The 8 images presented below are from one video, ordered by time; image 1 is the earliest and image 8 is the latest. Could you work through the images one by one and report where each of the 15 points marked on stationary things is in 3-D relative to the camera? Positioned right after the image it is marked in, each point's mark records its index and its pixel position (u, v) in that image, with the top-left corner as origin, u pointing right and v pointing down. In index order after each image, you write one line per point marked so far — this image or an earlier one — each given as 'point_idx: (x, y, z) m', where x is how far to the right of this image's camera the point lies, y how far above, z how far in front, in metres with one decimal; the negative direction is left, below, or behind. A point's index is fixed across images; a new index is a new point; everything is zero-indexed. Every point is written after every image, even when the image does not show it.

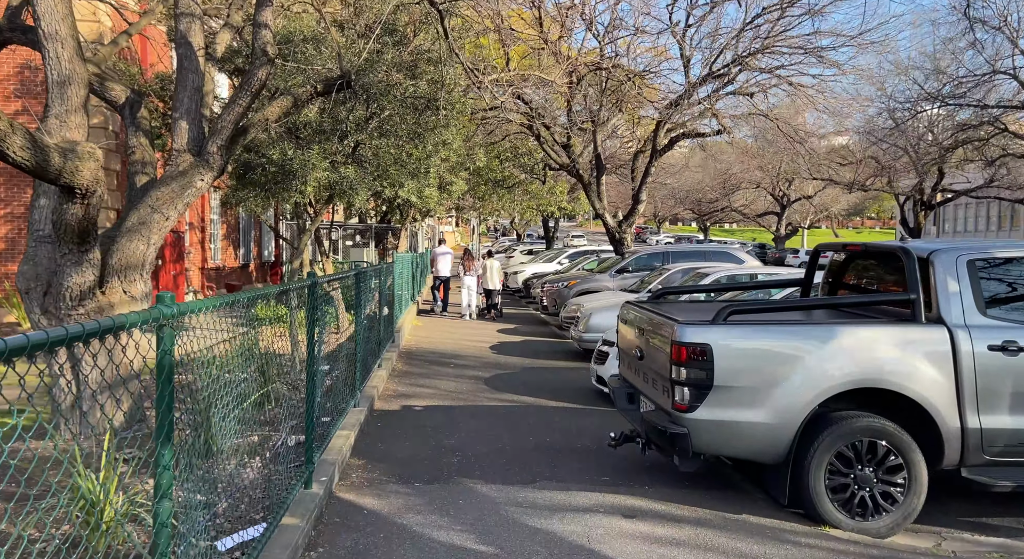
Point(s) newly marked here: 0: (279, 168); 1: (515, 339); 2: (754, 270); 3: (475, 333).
0: (-3.0, +1.4, +10.7) m
1: (+0.1, -1.1, +14.9) m
2: (+3.5, +0.1, +12.2) m
3: (-0.7, -1.0, +16.2) m
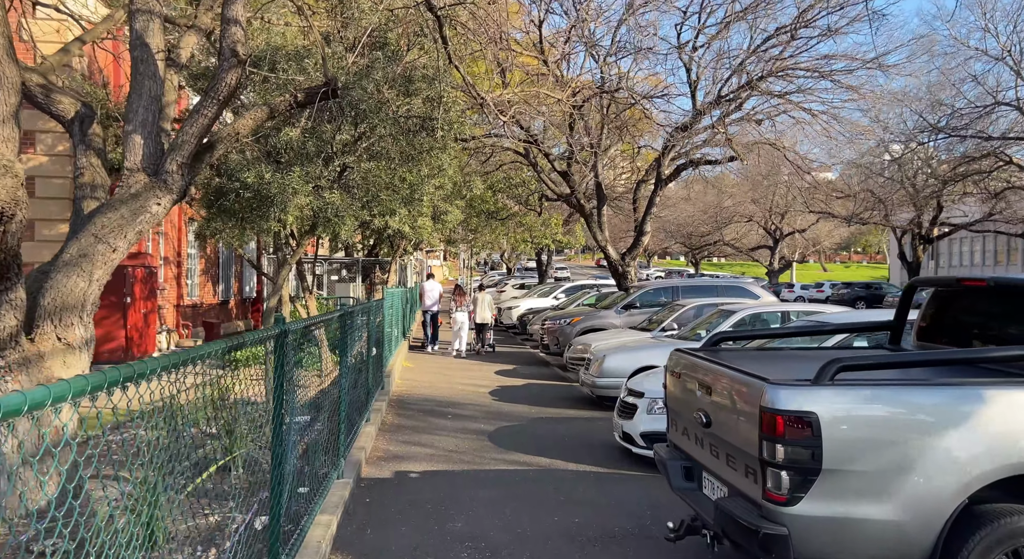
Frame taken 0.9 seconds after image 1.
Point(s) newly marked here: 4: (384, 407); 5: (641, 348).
0: (-2.9, +1.0, +9.5) m
1: (+0.1, -1.7, +13.7) m
2: (+3.5, -0.4, +11.0) m
3: (-0.7, -1.7, +14.9) m
4: (-1.5, -1.5, +9.9) m
5: (+1.7, -0.9, +10.9) m
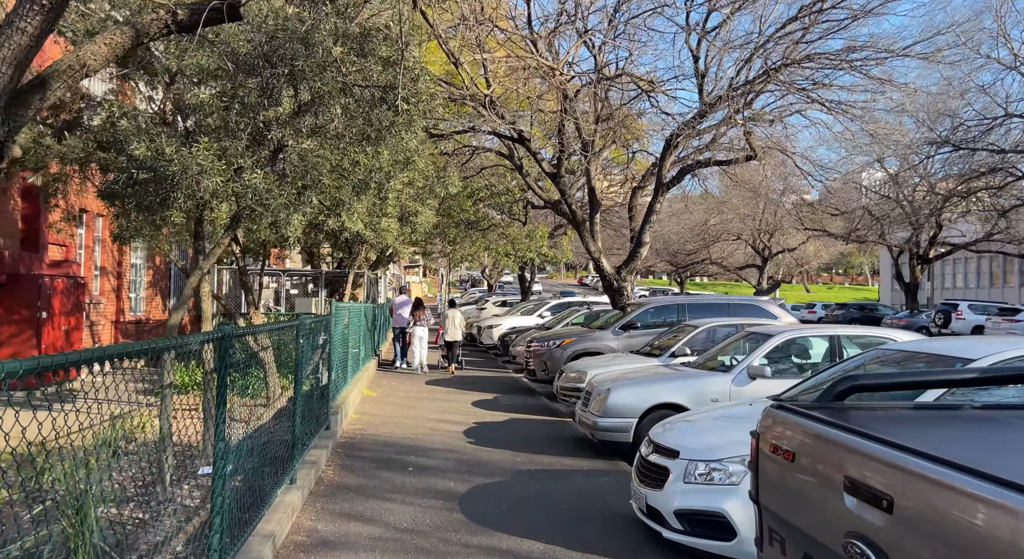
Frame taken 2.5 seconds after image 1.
0: (-3.1, +0.9, +7.3) m
1: (-0.2, -1.9, +11.4) m
2: (+3.3, -0.5, +8.9) m
3: (-1.0, -1.9, +12.7) m
4: (-1.7, -1.6, +7.6) m
5: (+1.5, -1.0, +8.7) m
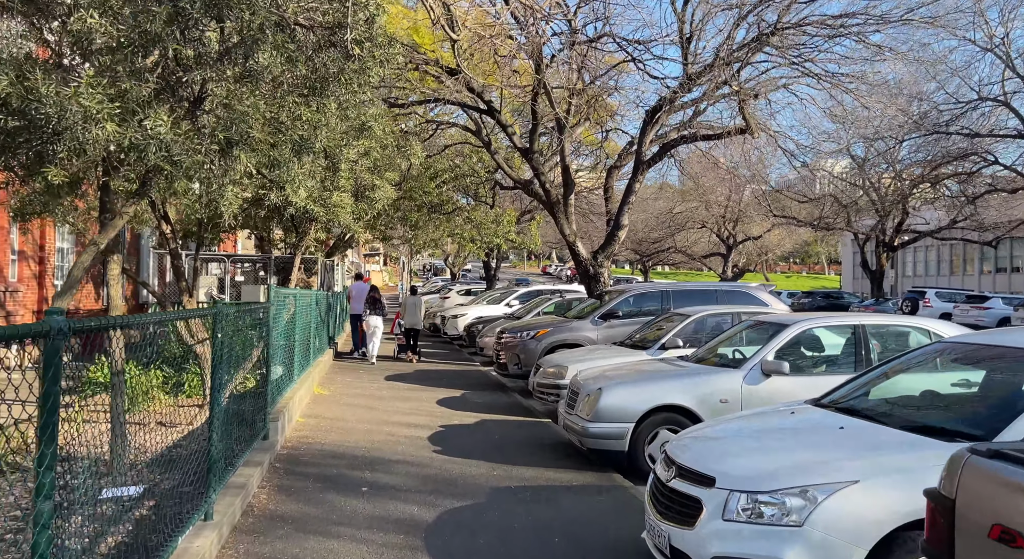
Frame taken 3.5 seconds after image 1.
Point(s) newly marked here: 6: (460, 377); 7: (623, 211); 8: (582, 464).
0: (-3.3, +1.0, +5.8) m
1: (-0.6, -1.7, +10.1) m
2: (+3.1, -0.4, +7.7) m
3: (-1.4, -1.7, +11.3) m
4: (-1.9, -1.5, +6.2) m
5: (+1.2, -0.9, +7.4) m
6: (-1.0, -1.8, +15.8) m
7: (+2.1, +1.3, +16.5) m
8: (+0.6, -1.7, +7.6) m
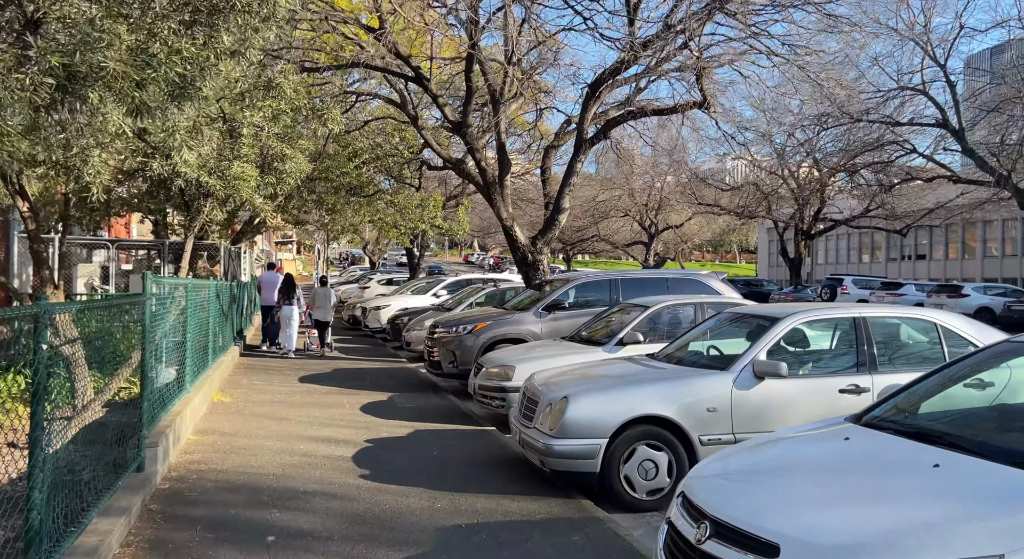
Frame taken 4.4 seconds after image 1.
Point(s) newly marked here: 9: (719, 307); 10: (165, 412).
0: (-3.5, +1.1, +4.1) m
1: (-1.2, -1.6, +8.7) m
2: (+2.7, -0.2, +6.7) m
3: (-2.2, -1.6, +9.8) m
4: (-2.2, -1.4, +4.6) m
5: (+0.8, -0.8, +6.2) m
6: (-2.2, -1.6, +14.3) m
7: (+0.8, +1.6, +15.2) m
8: (+0.2, -1.6, +6.3) m
9: (+2.4, -0.3, +9.9) m
10: (-3.1, -1.2, +7.3) m
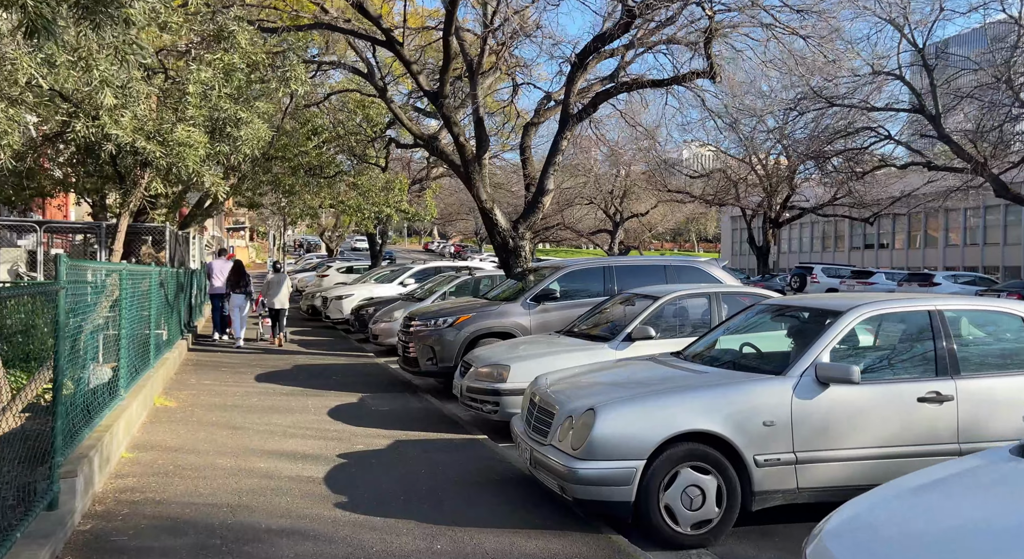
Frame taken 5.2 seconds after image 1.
0: (-3.3, +1.2, +2.8) m
1: (-1.2, -1.4, +7.5) m
2: (+2.7, -0.1, +5.6) m
3: (-2.3, -1.4, +8.5) m
4: (-2.0, -1.3, +3.4) m
5: (+0.9, -0.7, +5.1) m
6: (-2.5, -1.4, +13.0) m
7: (+0.5, +1.8, +14.1) m
8: (+0.3, -1.5, +5.2) m
9: (+2.3, -0.2, +8.8) m
10: (-3.0, -1.1, +6.0) m
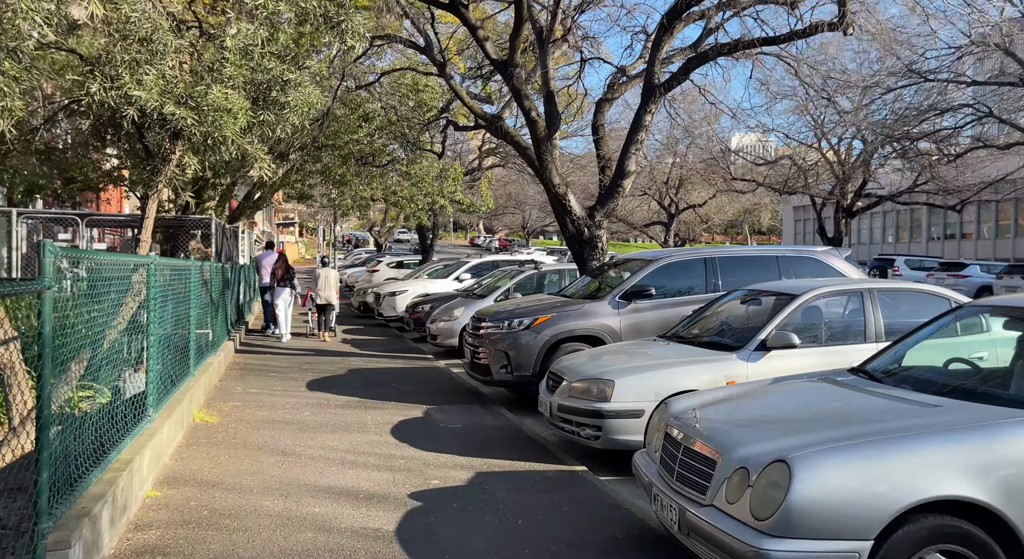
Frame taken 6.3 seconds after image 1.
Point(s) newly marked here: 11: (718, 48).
0: (-2.8, +1.1, +1.4) m
1: (-0.4, -1.4, +6.0) m
2: (+3.4, -0.1, +4.0) m
3: (-1.4, -1.4, +7.1) m
4: (-1.4, -1.3, +2.0) m
5: (+1.6, -0.7, +3.5) m
6: (-1.4, -1.4, +11.6) m
7: (+1.6, +1.9, +12.5) m
8: (+1.0, -1.5, +3.7) m
9: (+3.2, -0.1, +7.2) m
10: (-2.3, -1.0, +4.7) m
11: (+2.8, +3.1, +11.4) m
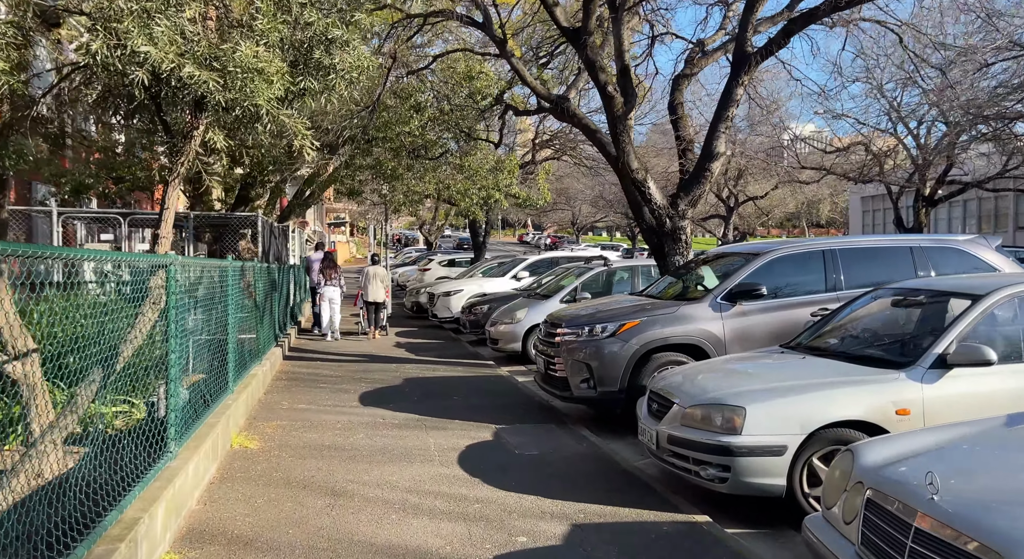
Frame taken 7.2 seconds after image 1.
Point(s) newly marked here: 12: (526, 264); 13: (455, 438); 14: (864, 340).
0: (-2.4, +1.1, +0.2) m
1: (+0.2, -1.4, +4.7) m
2: (+3.9, -0.1, +2.4) m
3: (-0.7, -1.4, +5.9) m
4: (-1.0, -1.4, +0.7) m
5: (+2.0, -0.7, +2.1) m
6: (-0.5, -1.4, +10.3) m
7: (+2.6, +1.9, +11.0) m
8: (+1.4, -1.5, +2.2) m
9: (+3.8, -0.1, +5.7) m
10: (-1.8, -1.1, +3.5) m
11: (+3.6, +3.2, +9.8) m
12: (+0.3, +0.4, +19.6) m
13: (-0.5, -1.4, +7.7) m
14: (+2.6, -0.4, +5.8) m
